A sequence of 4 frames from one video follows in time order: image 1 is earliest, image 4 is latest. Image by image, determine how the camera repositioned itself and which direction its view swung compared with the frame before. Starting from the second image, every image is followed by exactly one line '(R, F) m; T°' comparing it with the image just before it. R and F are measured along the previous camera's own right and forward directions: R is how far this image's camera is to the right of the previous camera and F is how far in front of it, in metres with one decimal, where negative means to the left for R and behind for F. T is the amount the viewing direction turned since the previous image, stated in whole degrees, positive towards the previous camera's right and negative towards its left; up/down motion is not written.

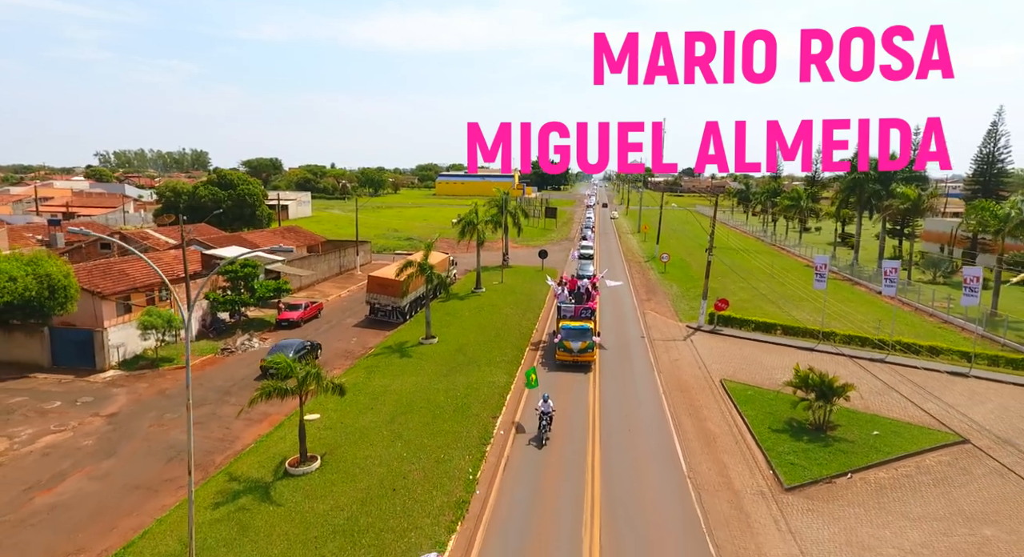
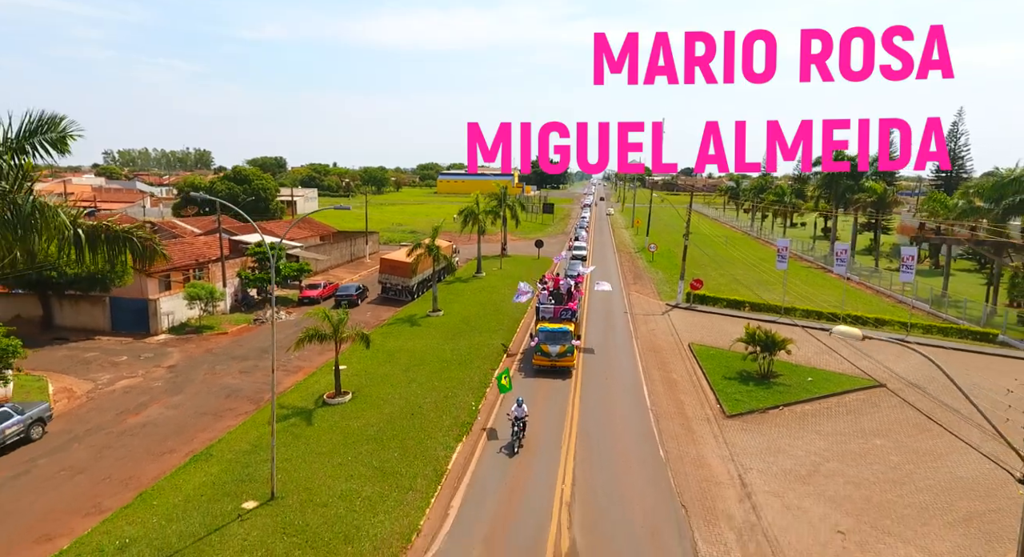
(+0.2, -4.2) m; 0°
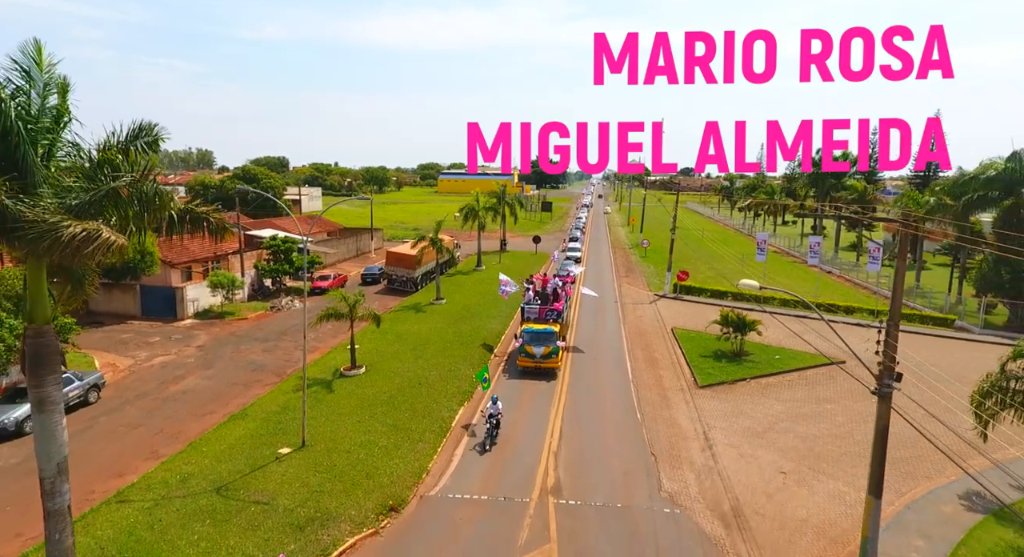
(+0.2, -2.7) m; 0°
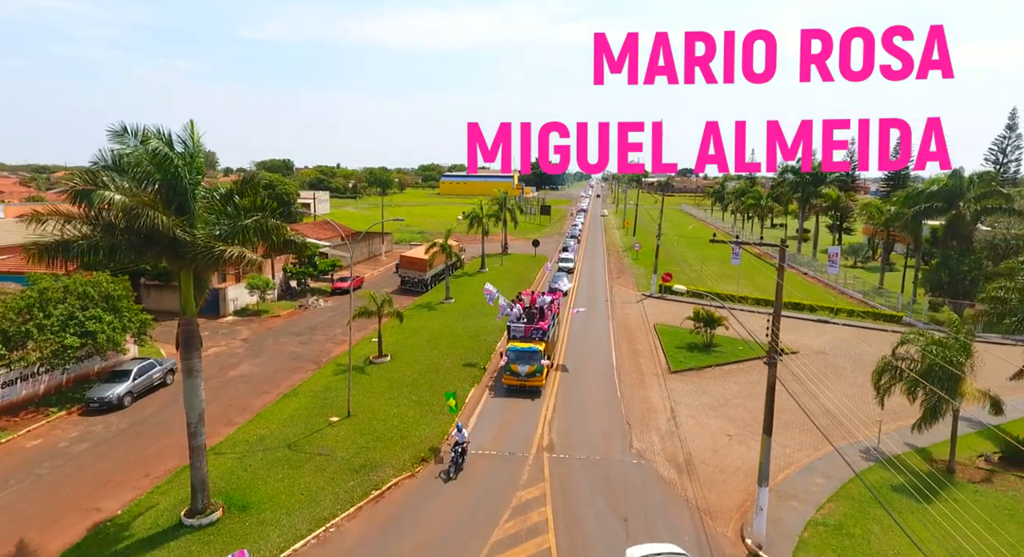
(-0.1, -4.5) m; 0°
